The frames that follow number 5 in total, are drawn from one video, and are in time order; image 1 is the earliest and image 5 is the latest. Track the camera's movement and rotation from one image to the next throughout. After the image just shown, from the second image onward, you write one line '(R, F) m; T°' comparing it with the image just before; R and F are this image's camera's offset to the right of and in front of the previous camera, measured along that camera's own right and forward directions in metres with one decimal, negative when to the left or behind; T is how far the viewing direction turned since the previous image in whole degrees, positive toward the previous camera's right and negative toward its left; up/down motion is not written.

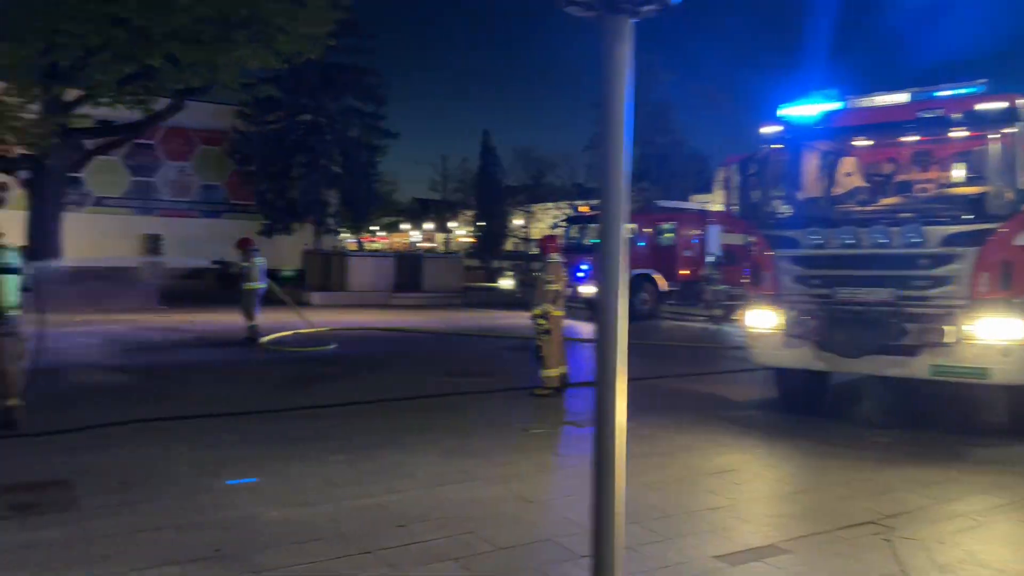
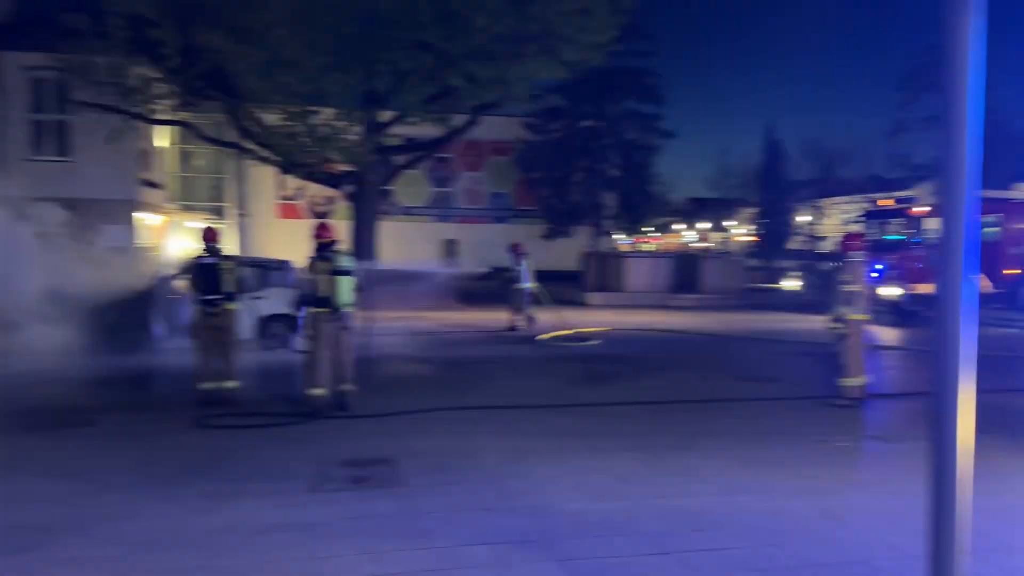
(-0.1, 0.0) m; -19°
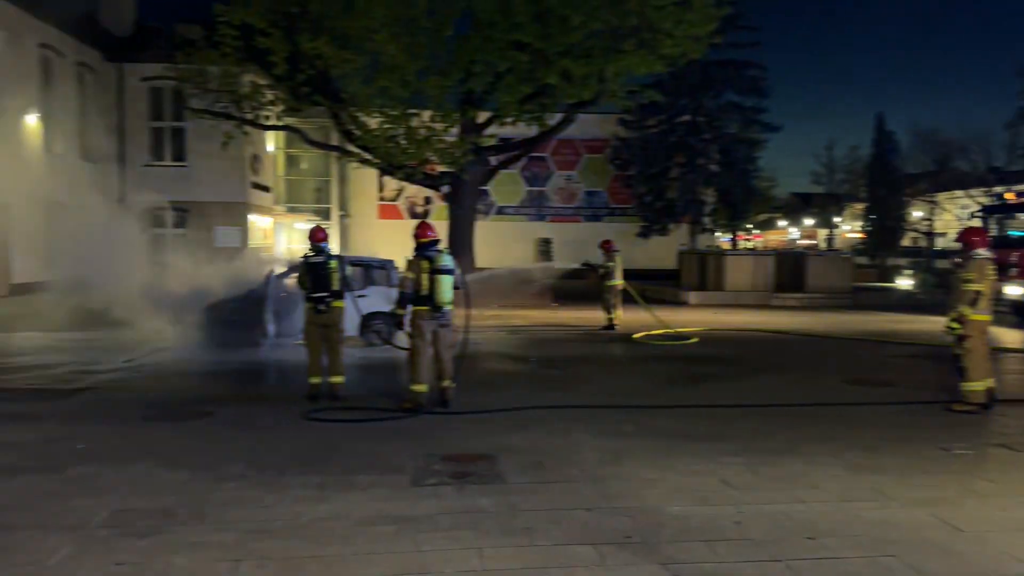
(0.0, 0.0) m; -7°
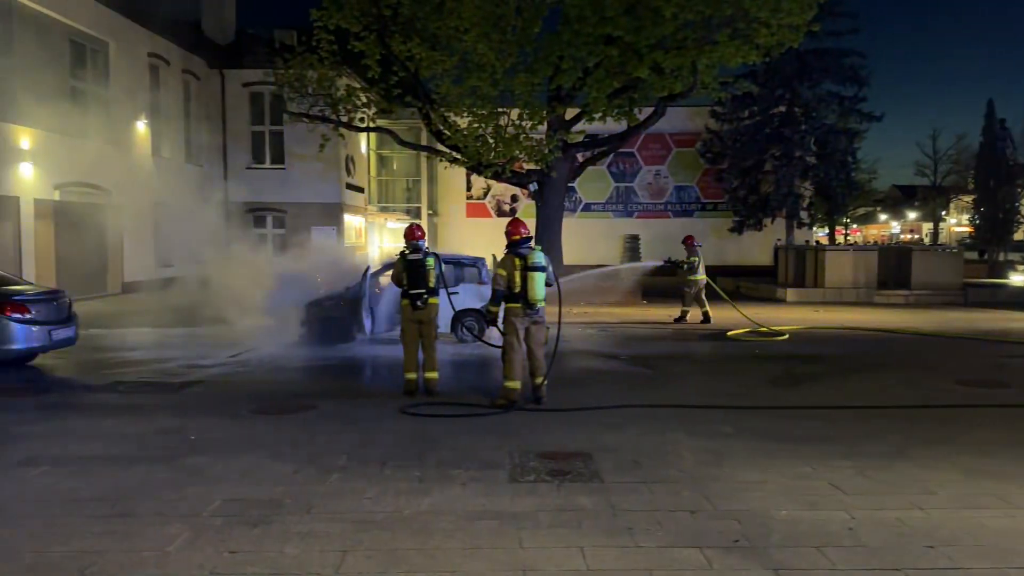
(-0.1, 0.0) m; -6°
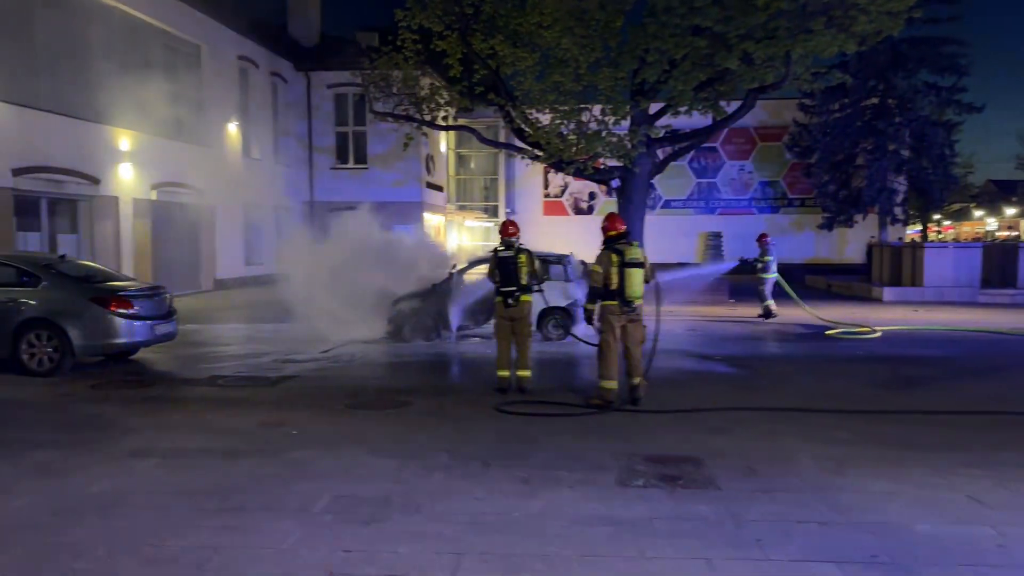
(-0.2, +0.2) m; -5°
